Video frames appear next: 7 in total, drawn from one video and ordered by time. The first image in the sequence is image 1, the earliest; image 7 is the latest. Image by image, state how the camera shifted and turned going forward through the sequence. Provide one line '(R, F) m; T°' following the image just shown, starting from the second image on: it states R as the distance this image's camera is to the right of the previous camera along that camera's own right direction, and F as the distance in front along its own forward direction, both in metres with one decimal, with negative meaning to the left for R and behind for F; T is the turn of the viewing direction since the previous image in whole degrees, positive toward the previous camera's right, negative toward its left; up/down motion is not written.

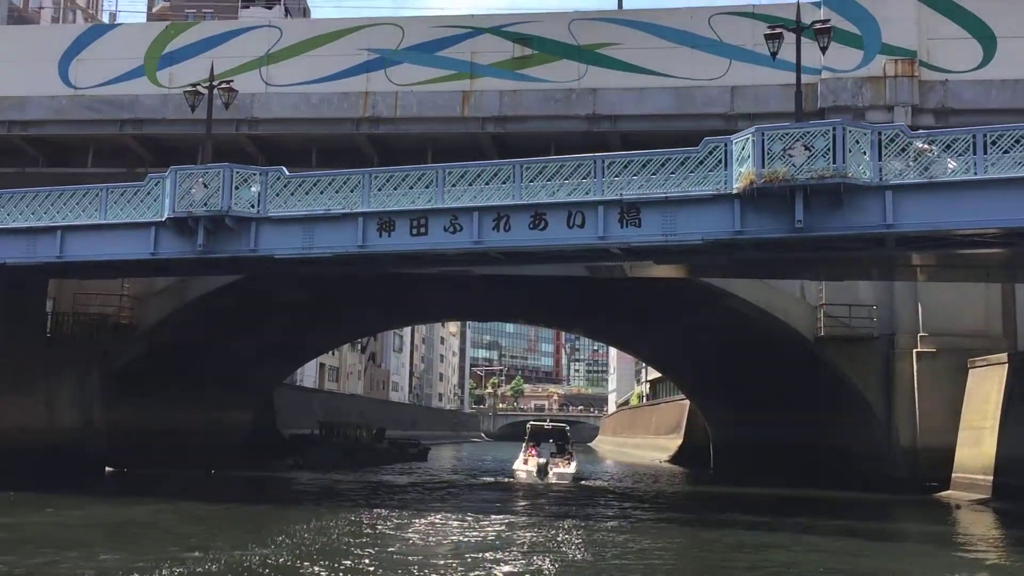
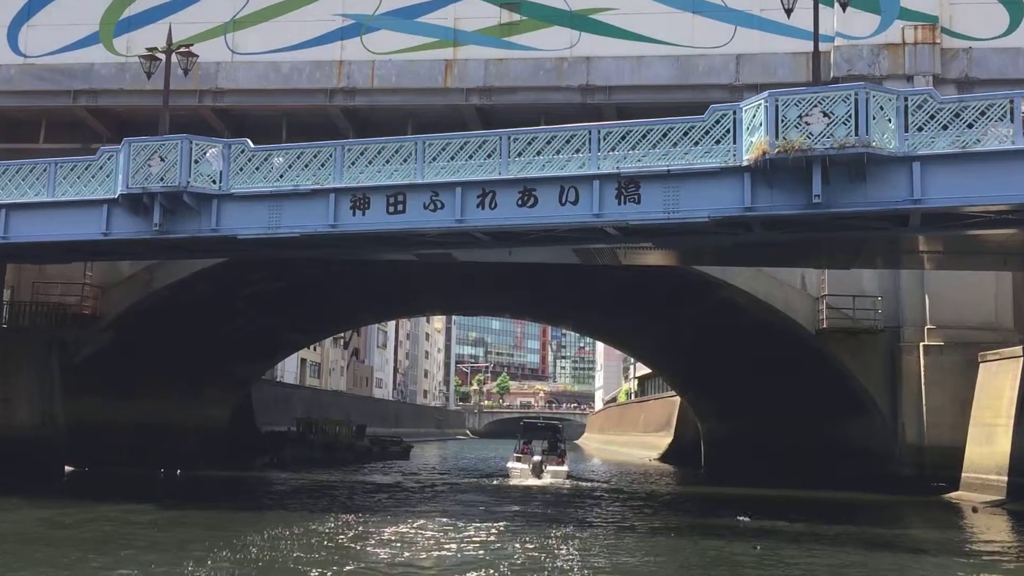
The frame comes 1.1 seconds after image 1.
(0.0, +1.9) m; +1°
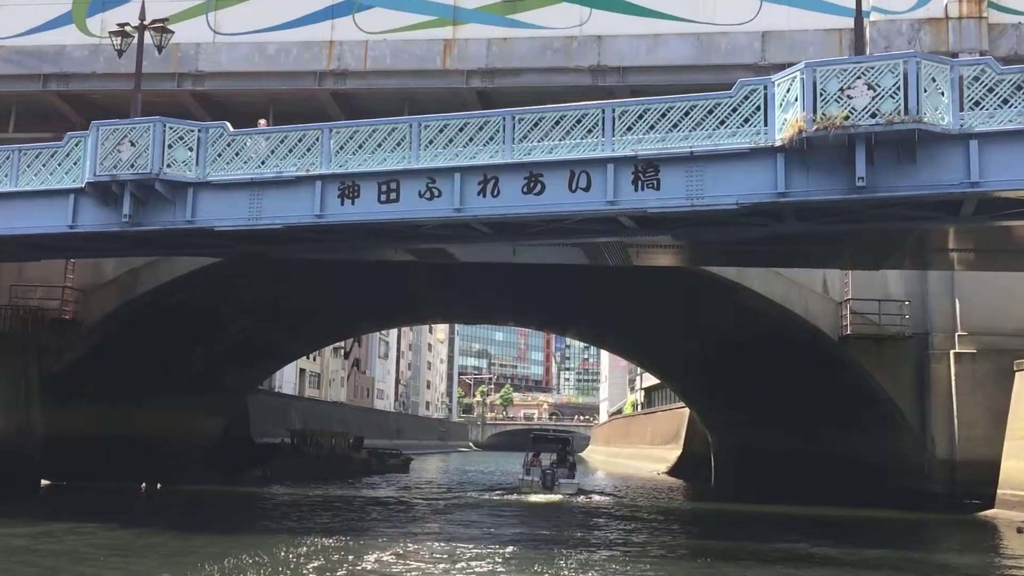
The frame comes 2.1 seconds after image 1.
(0.0, +1.9) m; 0°
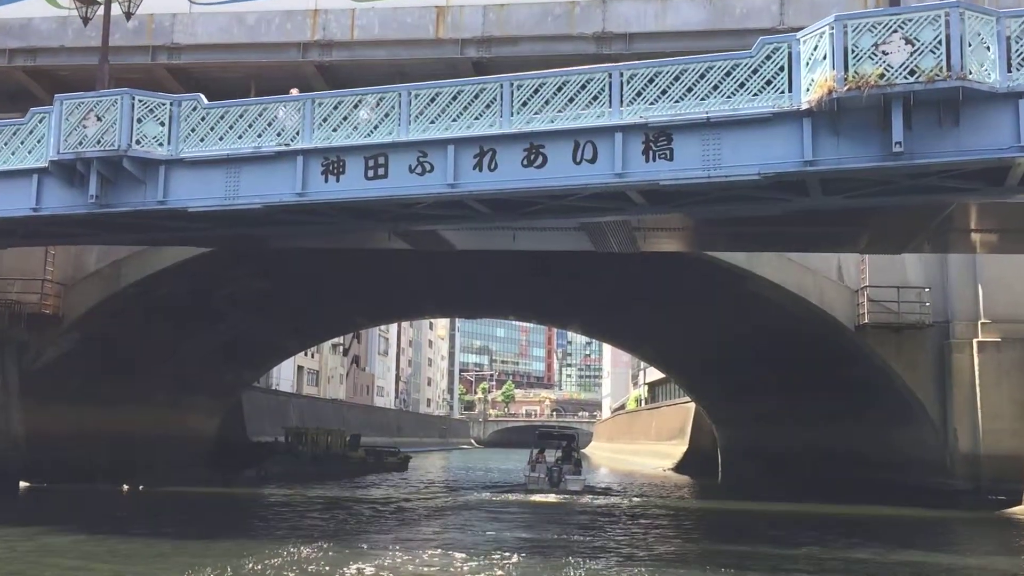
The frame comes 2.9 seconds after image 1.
(0.0, +1.4) m; 0°
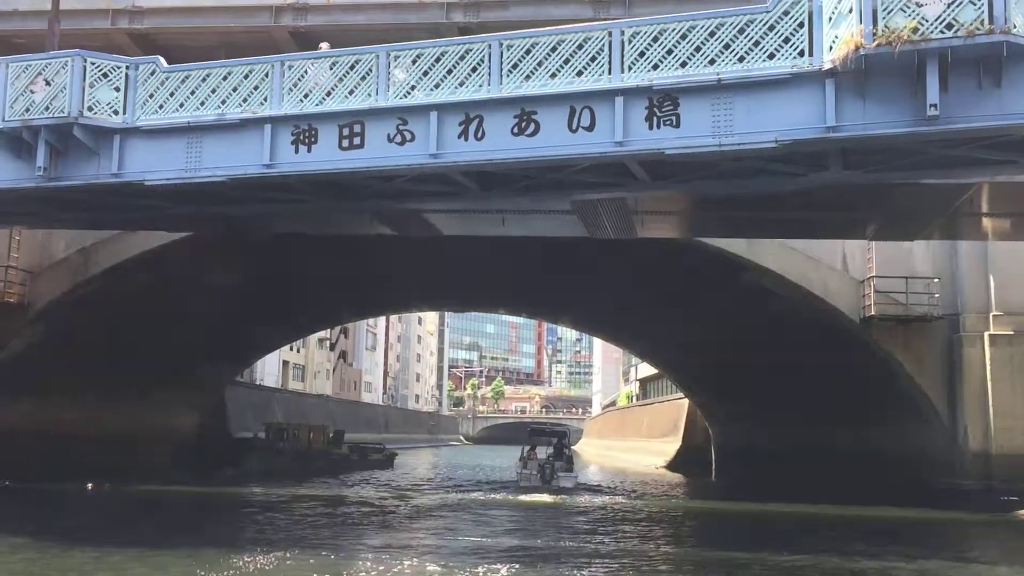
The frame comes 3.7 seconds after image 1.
(0.0, +1.4) m; +1°
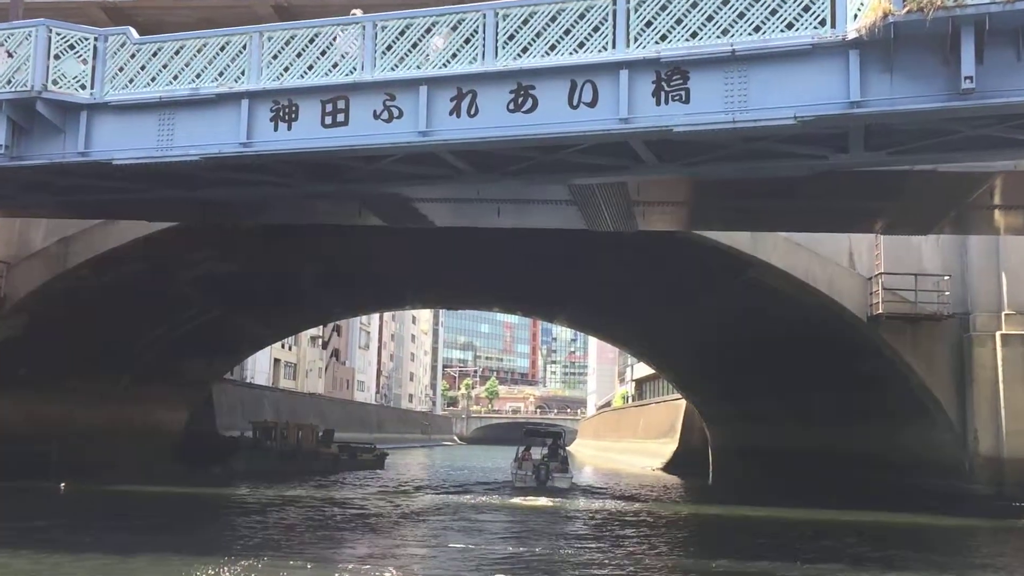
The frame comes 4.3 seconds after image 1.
(0.0, +1.0) m; 0°
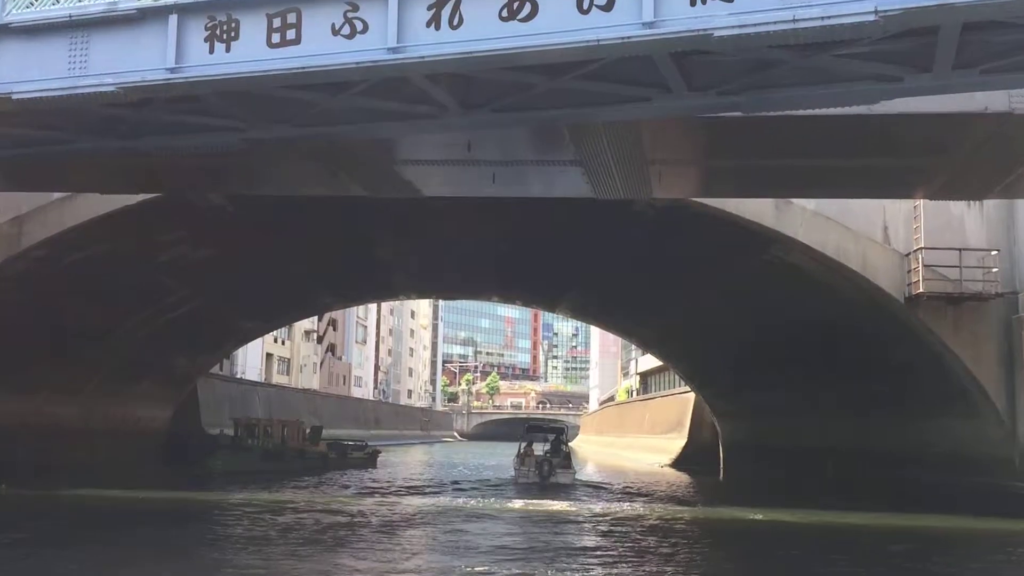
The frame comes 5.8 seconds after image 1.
(+0.1, +2.7) m; 0°
